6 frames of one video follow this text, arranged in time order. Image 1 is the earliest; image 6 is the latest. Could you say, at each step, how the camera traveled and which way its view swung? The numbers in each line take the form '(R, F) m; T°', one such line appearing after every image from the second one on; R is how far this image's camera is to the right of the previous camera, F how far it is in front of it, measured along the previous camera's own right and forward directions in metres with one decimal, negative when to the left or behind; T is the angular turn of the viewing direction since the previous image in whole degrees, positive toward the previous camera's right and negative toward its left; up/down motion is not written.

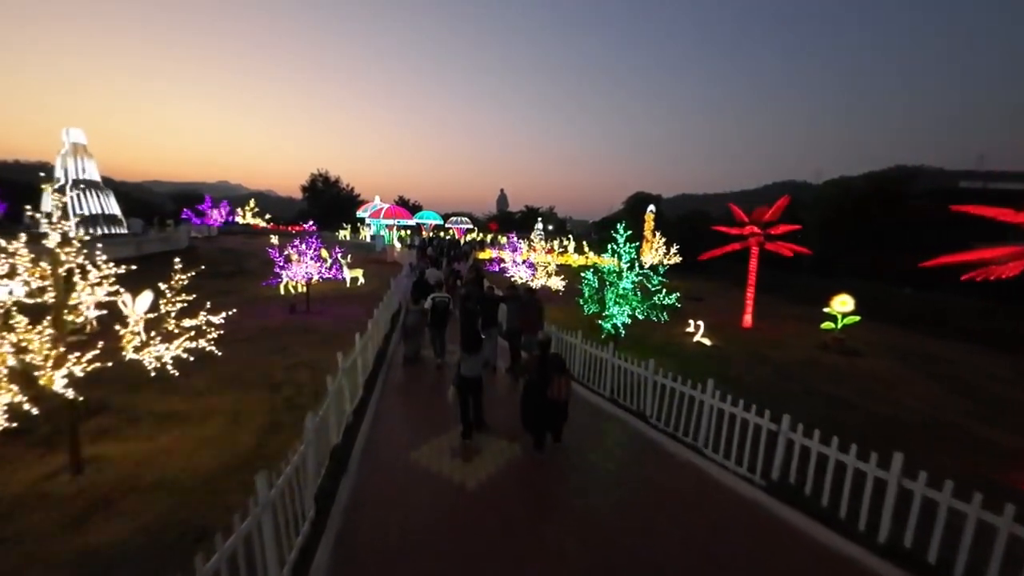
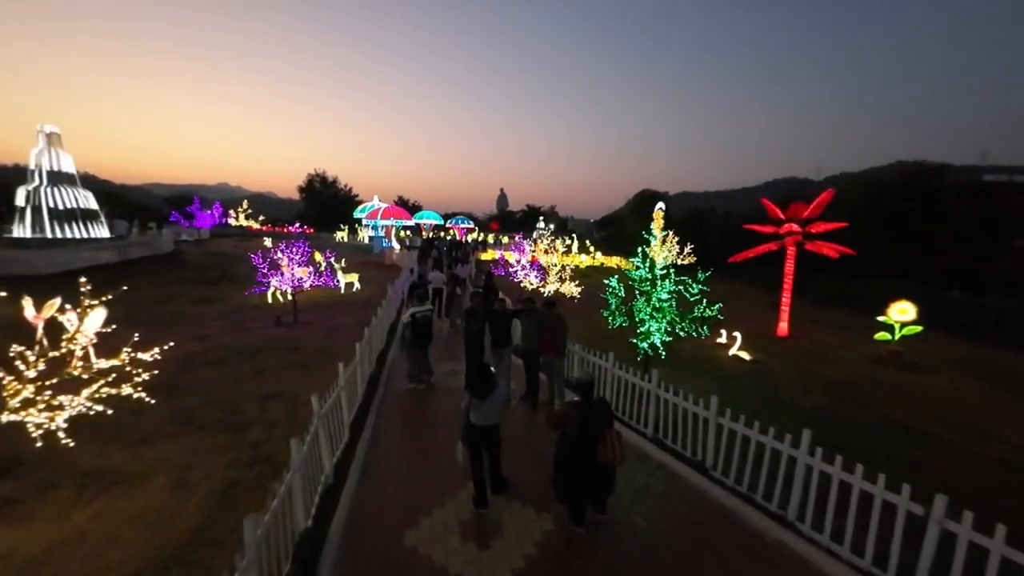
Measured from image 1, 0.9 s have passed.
(-0.4, +1.9) m; 0°
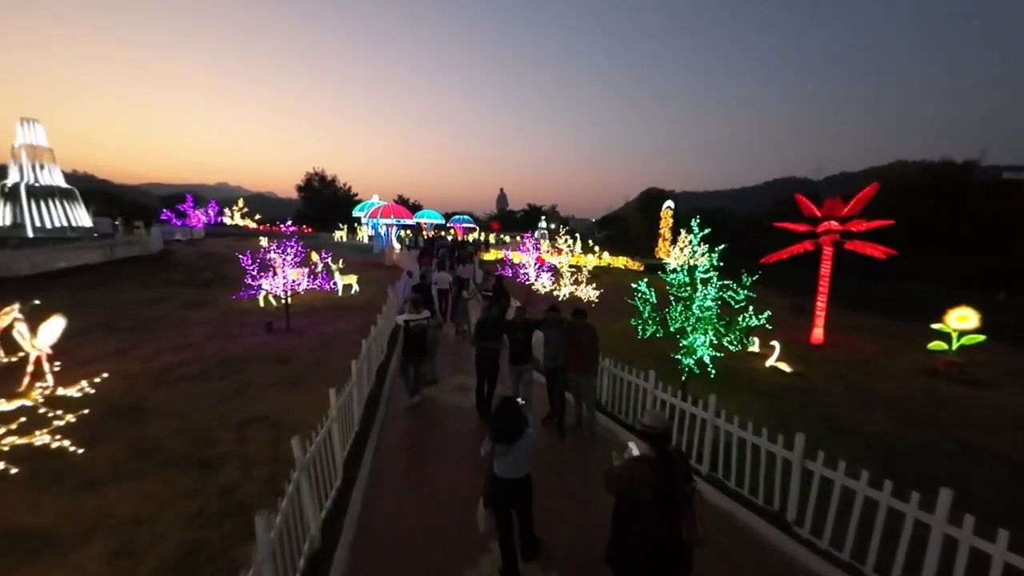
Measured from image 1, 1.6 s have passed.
(-0.5, +1.4) m; 0°
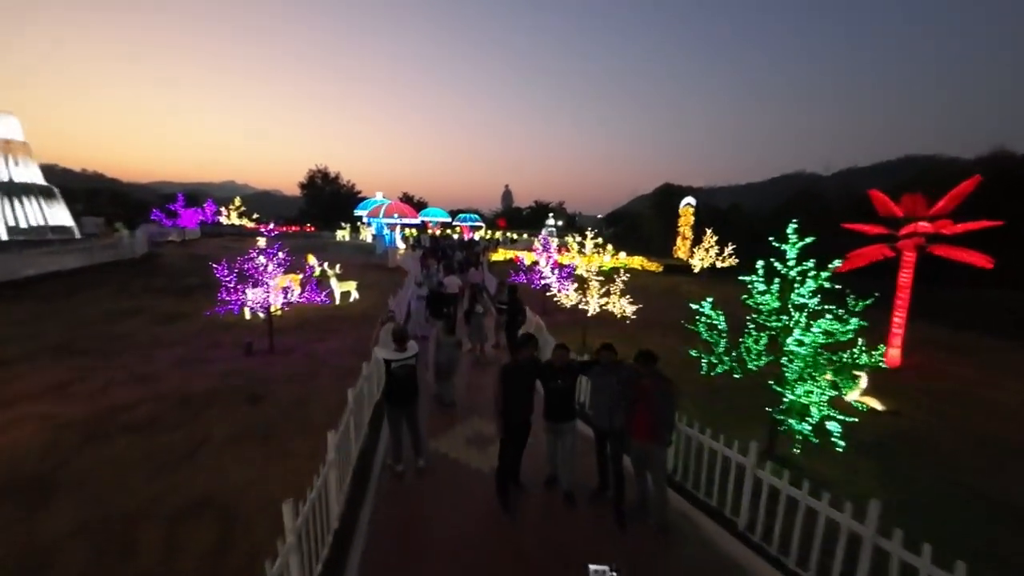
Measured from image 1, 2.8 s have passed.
(-0.5, +2.4) m; -1°
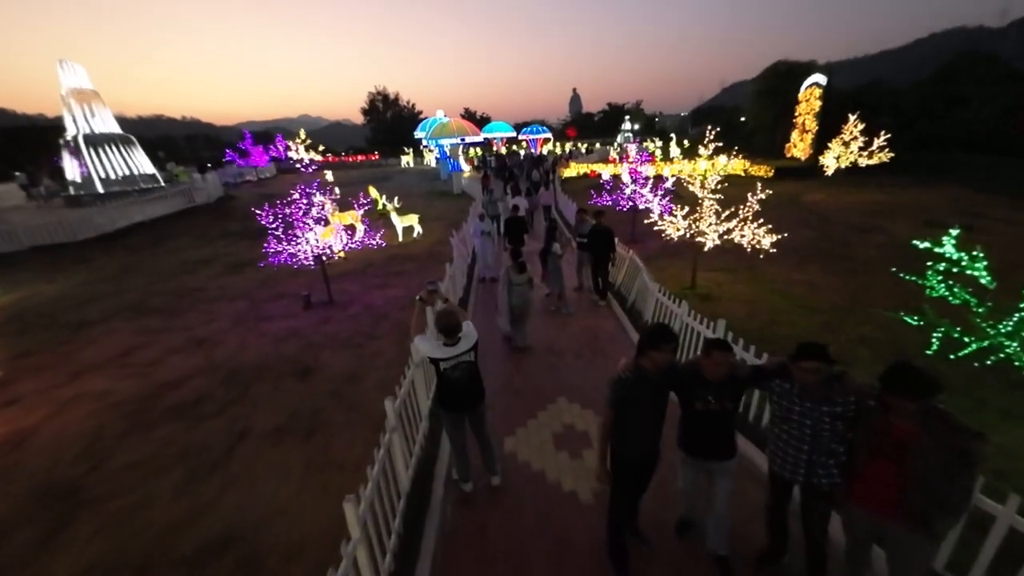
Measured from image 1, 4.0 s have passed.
(-0.4, +2.7) m; -11°
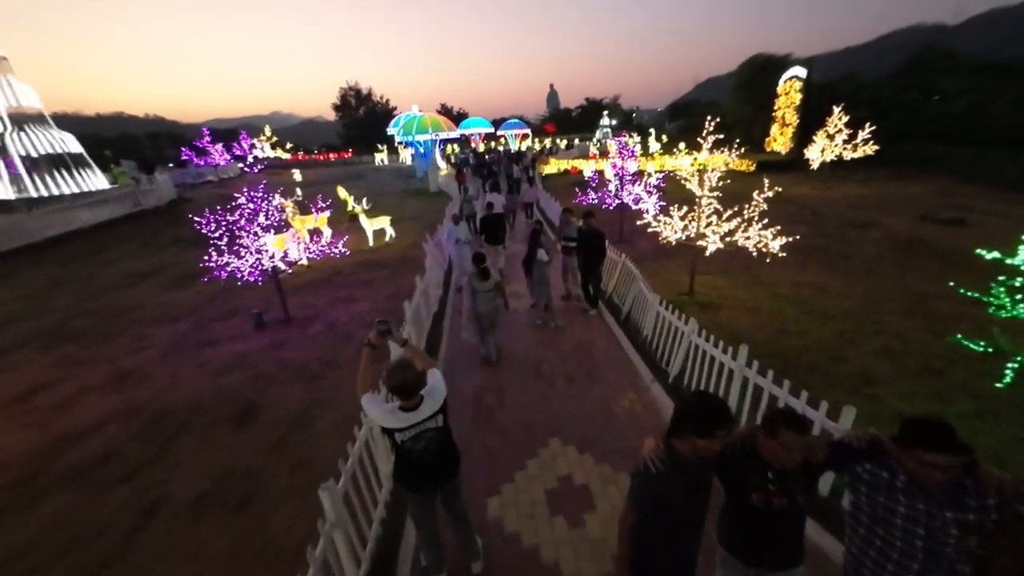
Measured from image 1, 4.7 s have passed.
(0.0, +1.2) m; +3°
